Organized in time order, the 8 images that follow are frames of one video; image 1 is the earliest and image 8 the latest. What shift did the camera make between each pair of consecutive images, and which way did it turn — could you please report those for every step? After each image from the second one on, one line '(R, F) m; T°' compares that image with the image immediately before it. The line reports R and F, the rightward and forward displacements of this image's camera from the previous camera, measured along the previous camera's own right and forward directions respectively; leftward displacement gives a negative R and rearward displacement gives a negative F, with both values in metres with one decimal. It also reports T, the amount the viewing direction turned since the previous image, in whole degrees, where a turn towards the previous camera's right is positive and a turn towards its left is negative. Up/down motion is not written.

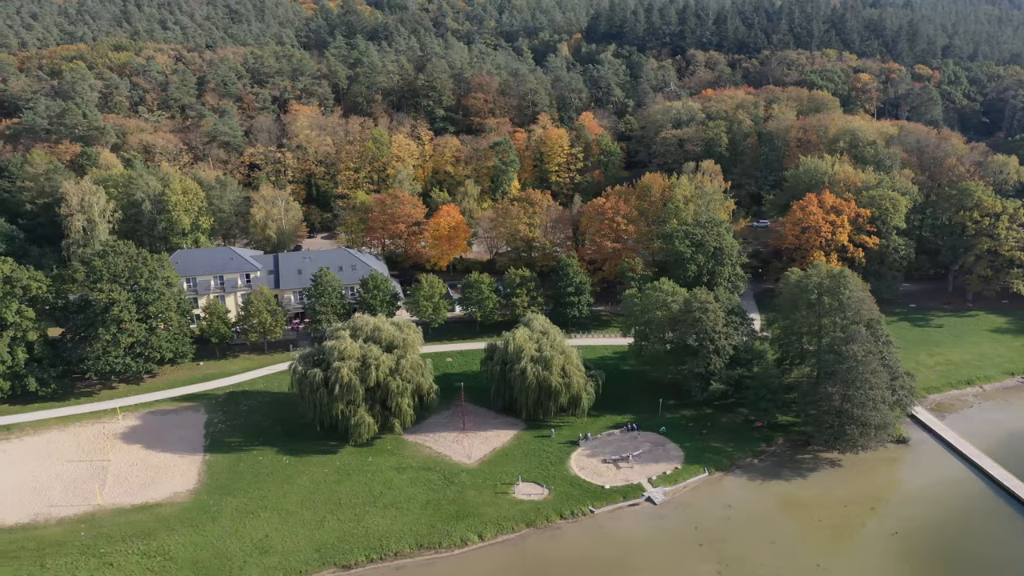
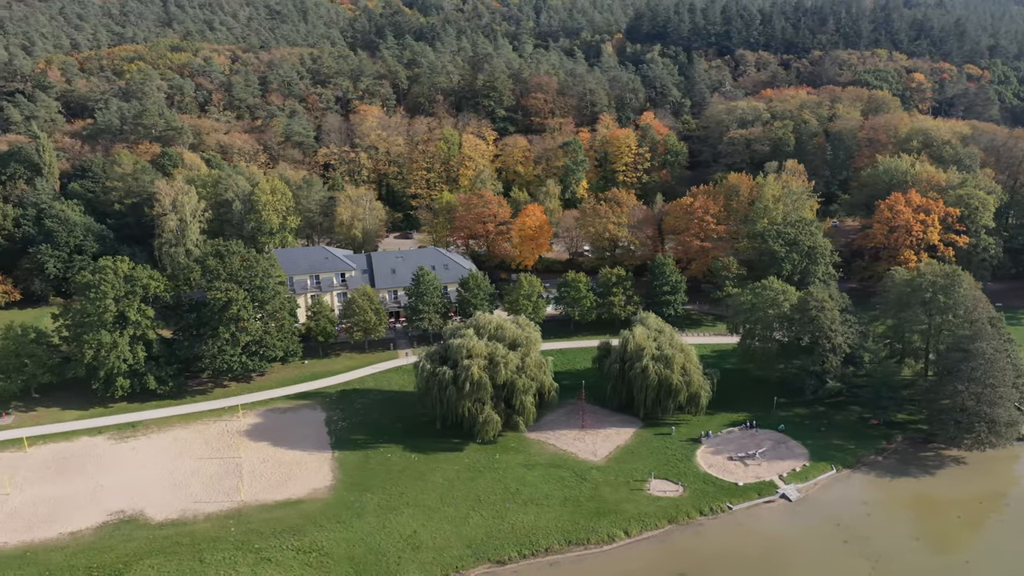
(-7.3, -0.4) m; 0°
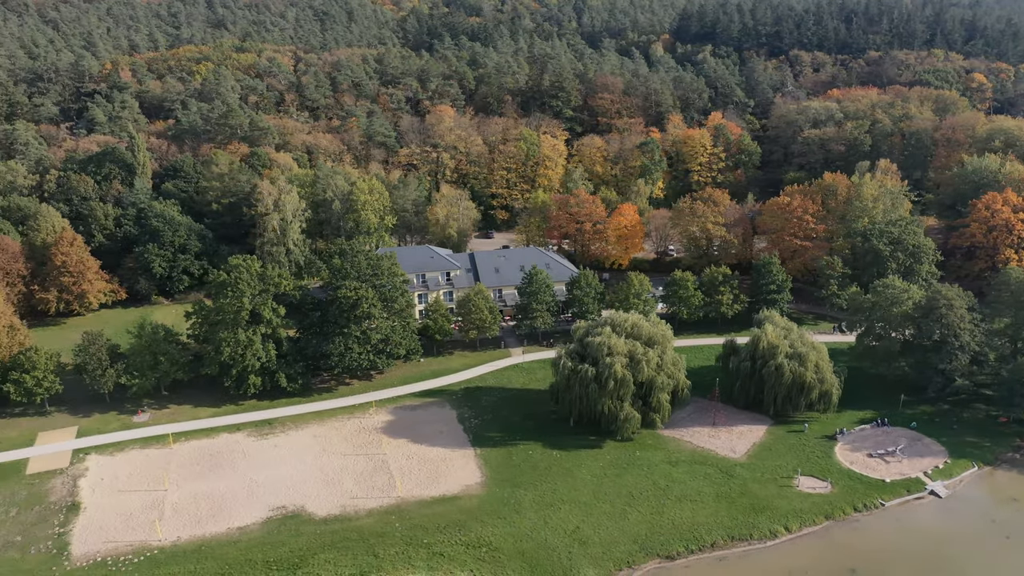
(-8.2, -0.4) m; 0°
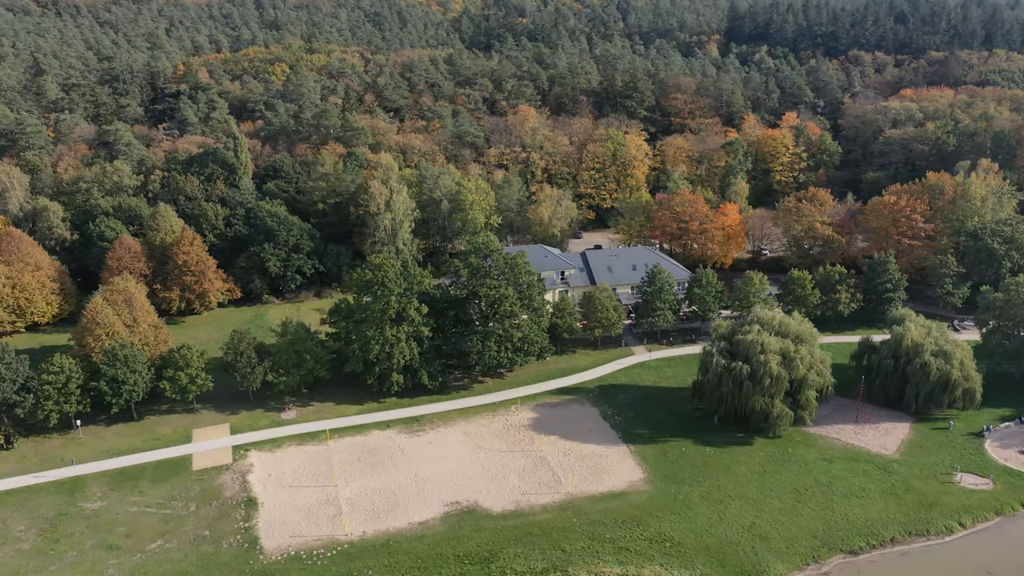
(-9.0, -0.5) m; 0°
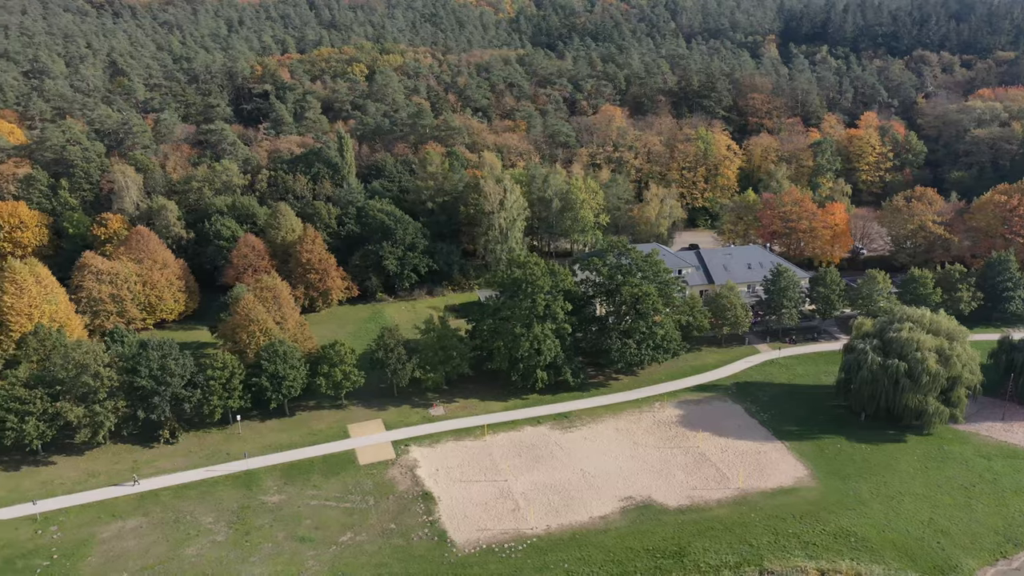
(-9.0, -0.5) m; -1°
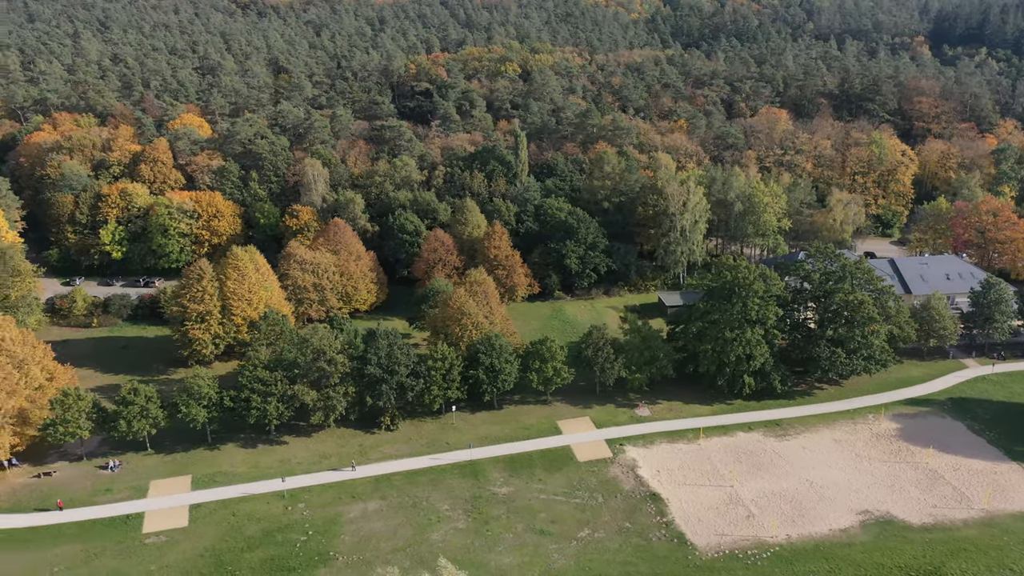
(-8.4, -0.4) m; -6°
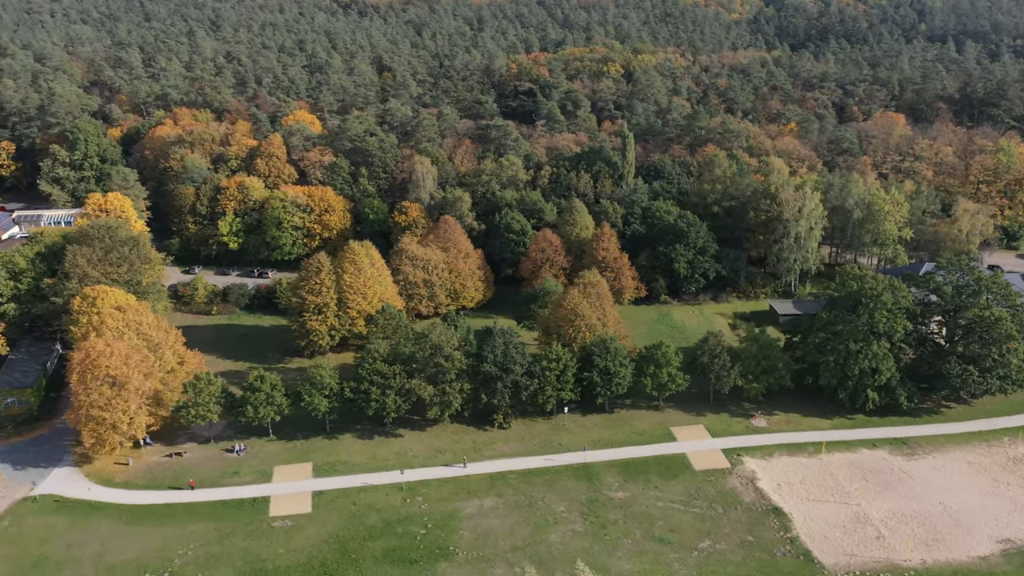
(-2.6, +0.1) m; -5°
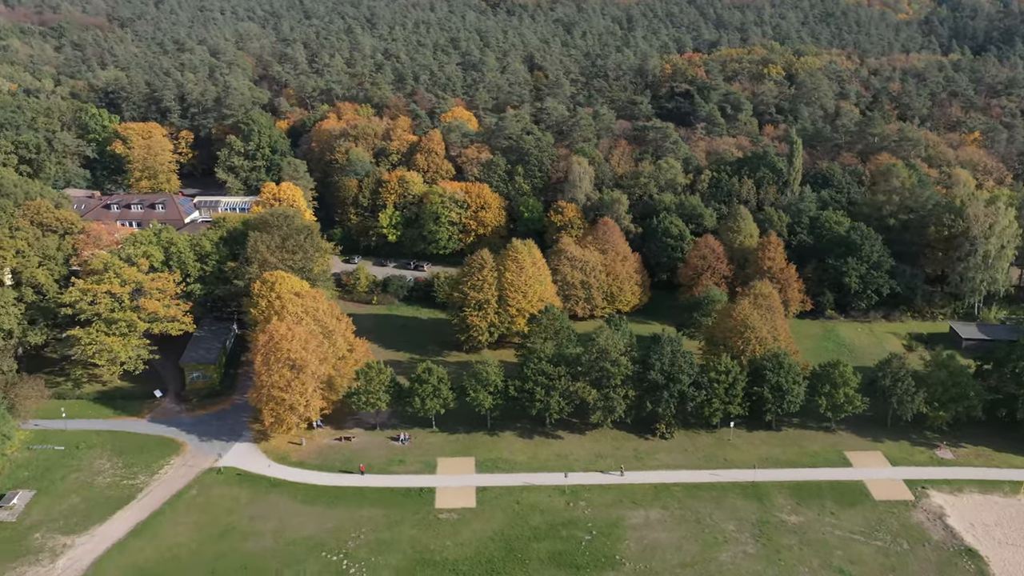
(-3.1, +0.4) m; -8°
